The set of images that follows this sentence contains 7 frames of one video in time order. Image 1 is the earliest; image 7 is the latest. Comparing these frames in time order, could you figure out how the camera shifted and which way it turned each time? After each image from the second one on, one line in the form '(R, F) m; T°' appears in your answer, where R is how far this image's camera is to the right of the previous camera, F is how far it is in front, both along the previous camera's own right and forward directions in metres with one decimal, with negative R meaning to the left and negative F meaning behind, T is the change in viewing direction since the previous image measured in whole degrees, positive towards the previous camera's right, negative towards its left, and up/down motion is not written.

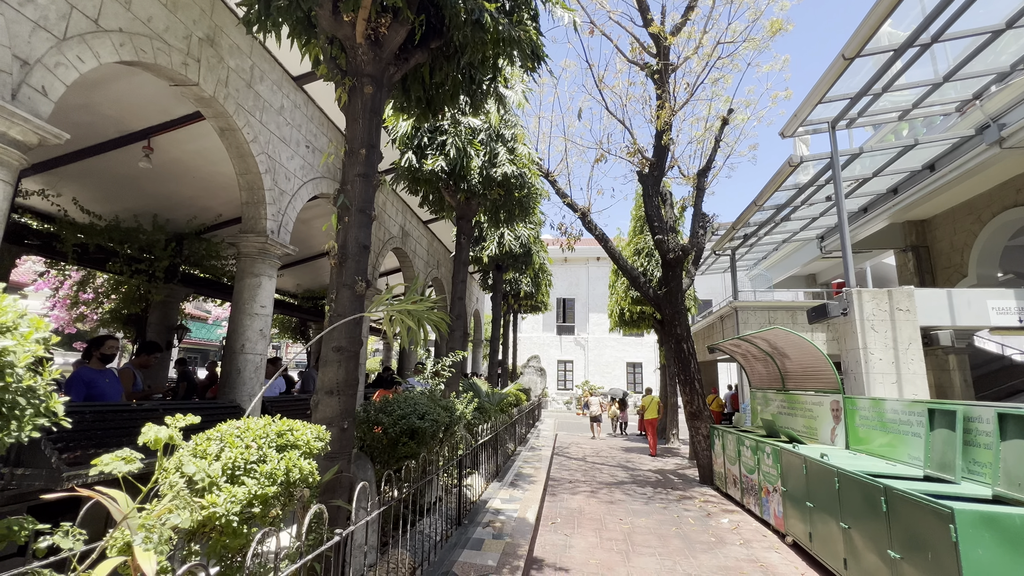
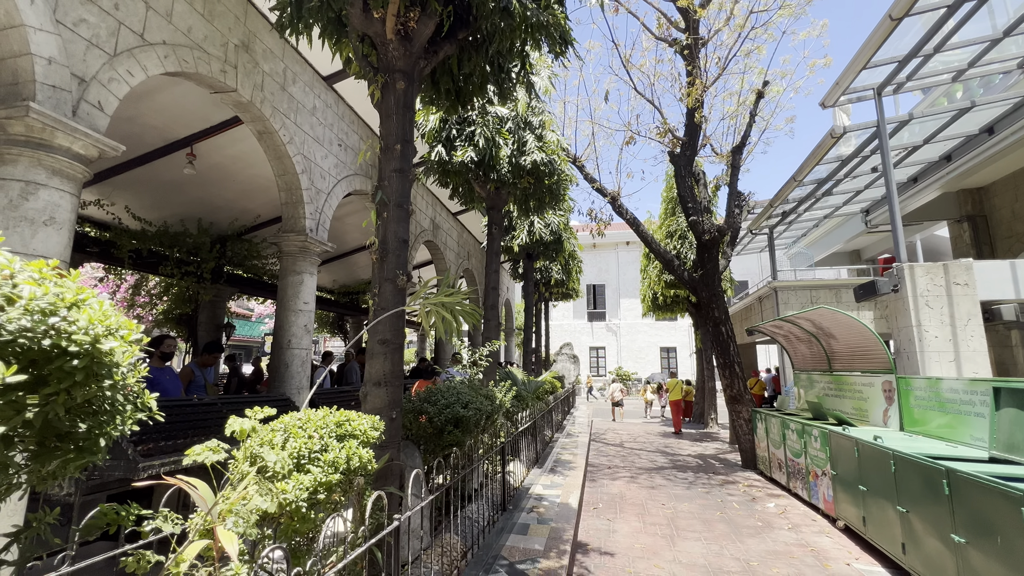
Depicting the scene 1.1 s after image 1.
(-0.1, 0.0) m; -4°
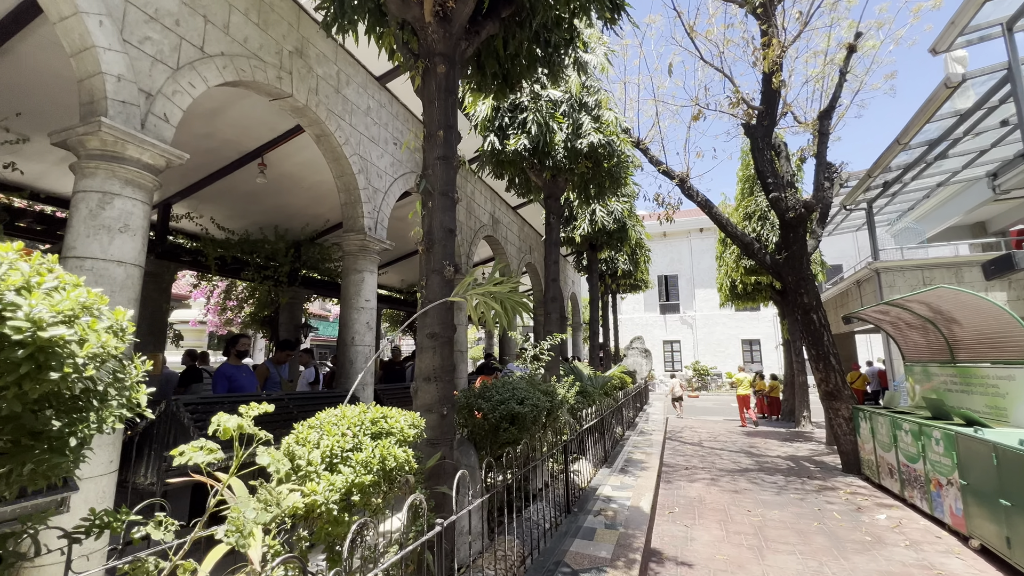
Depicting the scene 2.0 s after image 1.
(+0.1, +0.2) m; -9°
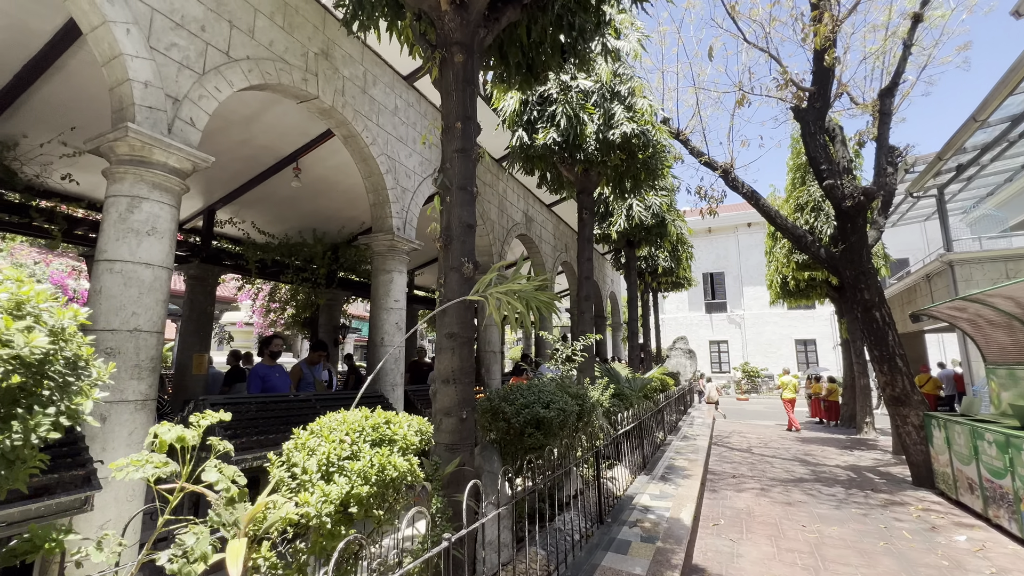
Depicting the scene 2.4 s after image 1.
(+0.1, +0.2) m; -5°
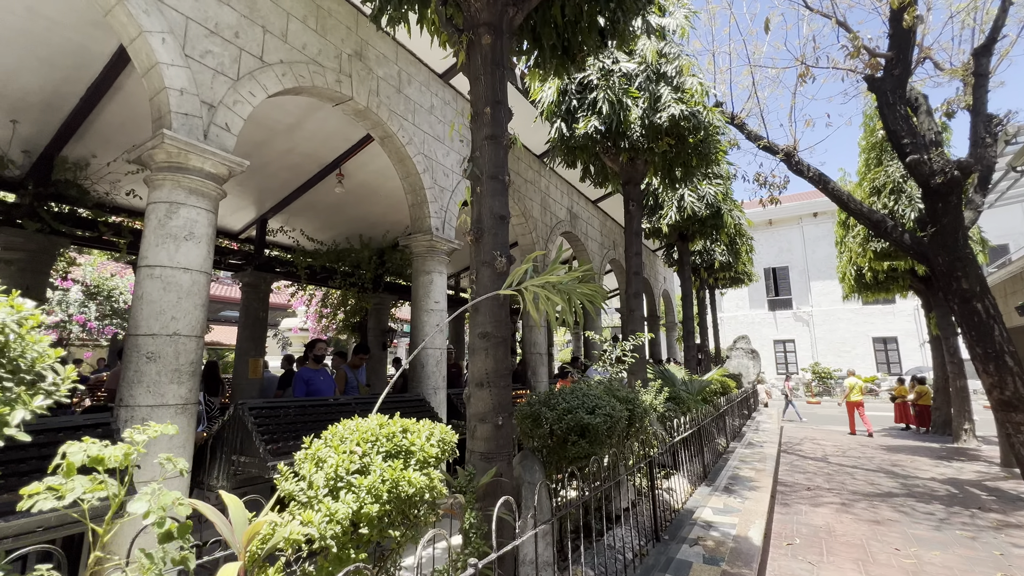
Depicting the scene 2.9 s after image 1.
(+0.1, +0.3) m; -6°
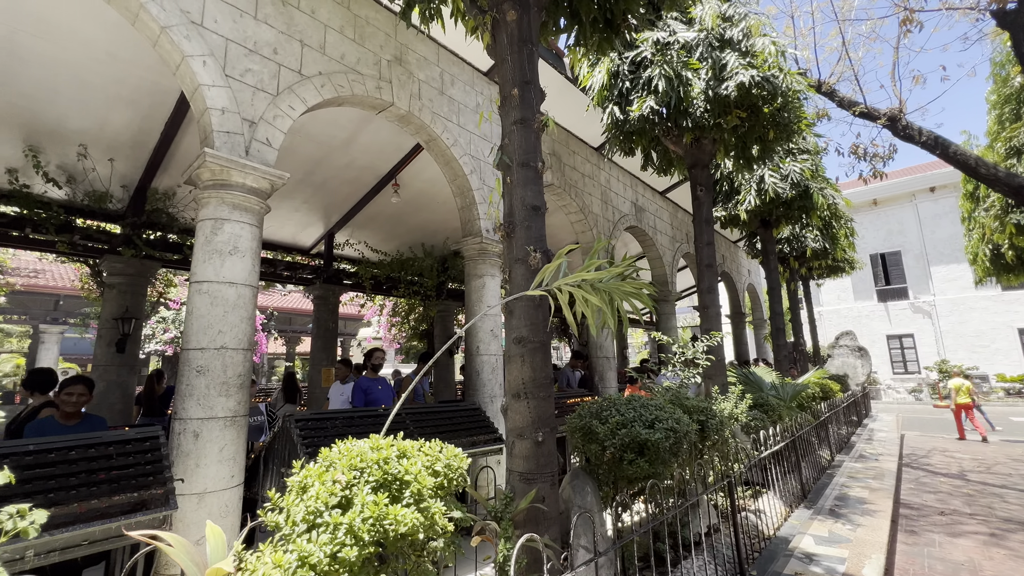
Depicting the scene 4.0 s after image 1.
(+0.2, +0.3) m; -9°
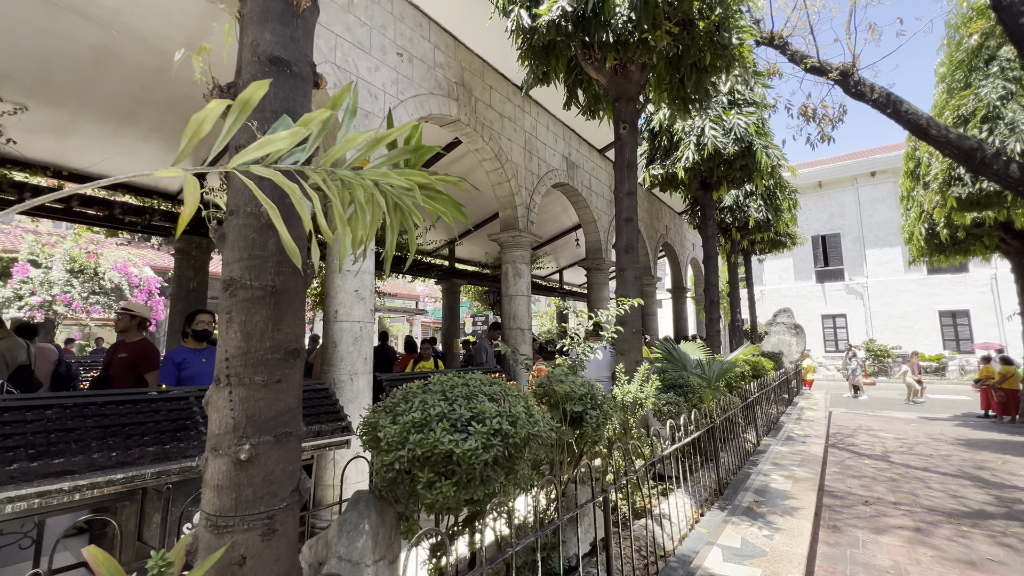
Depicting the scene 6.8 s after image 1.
(+0.8, +1.0) m; +5°
